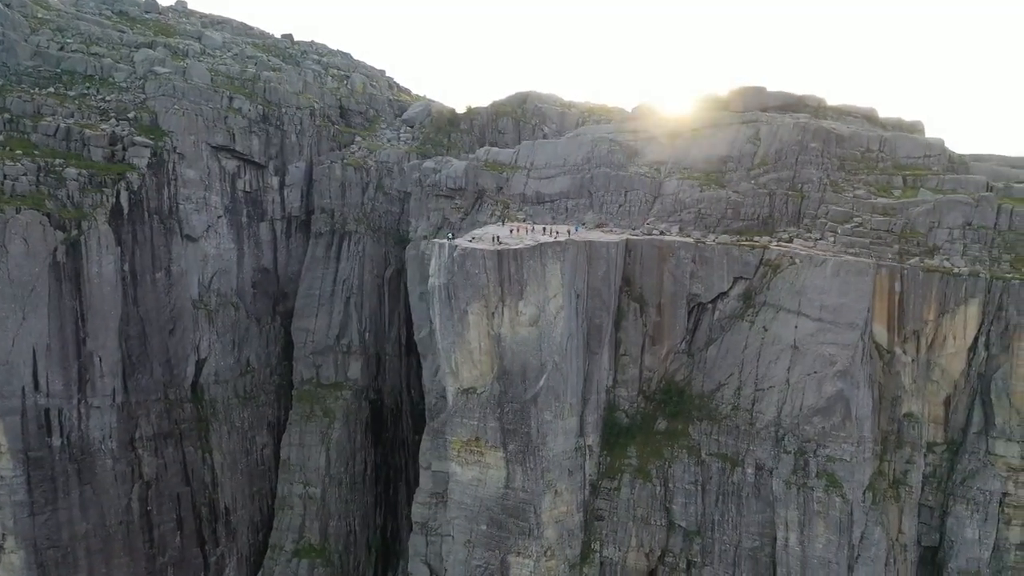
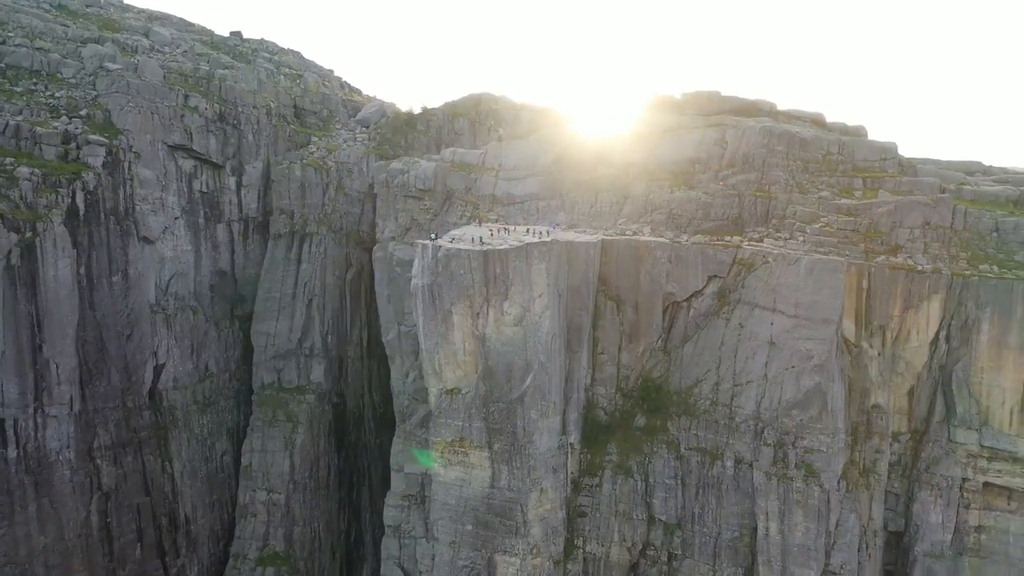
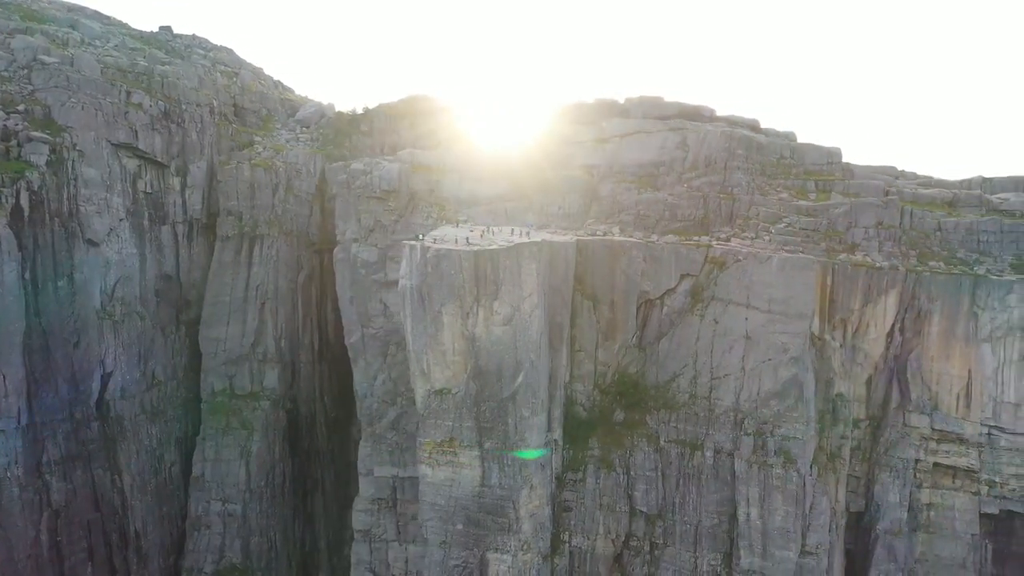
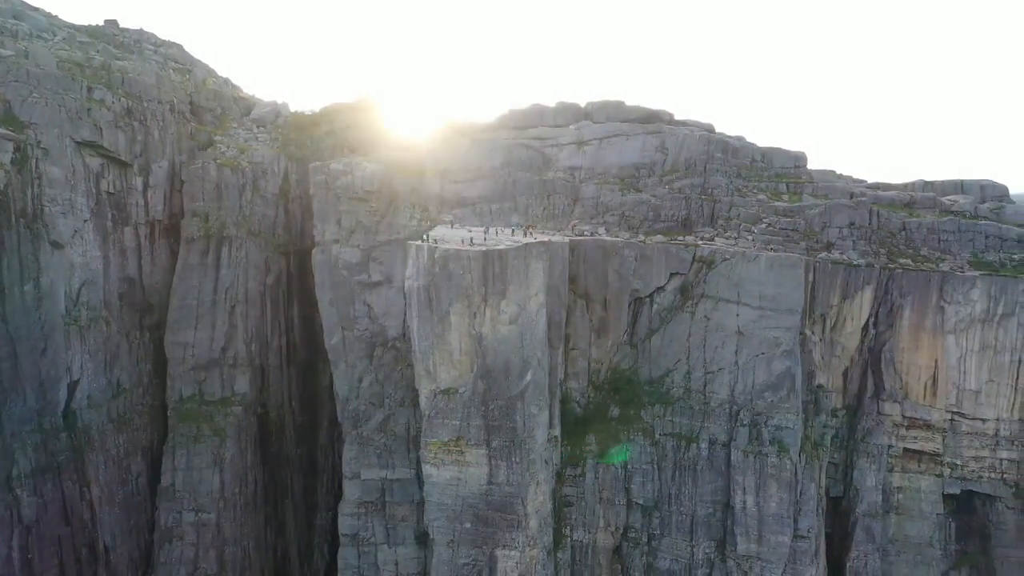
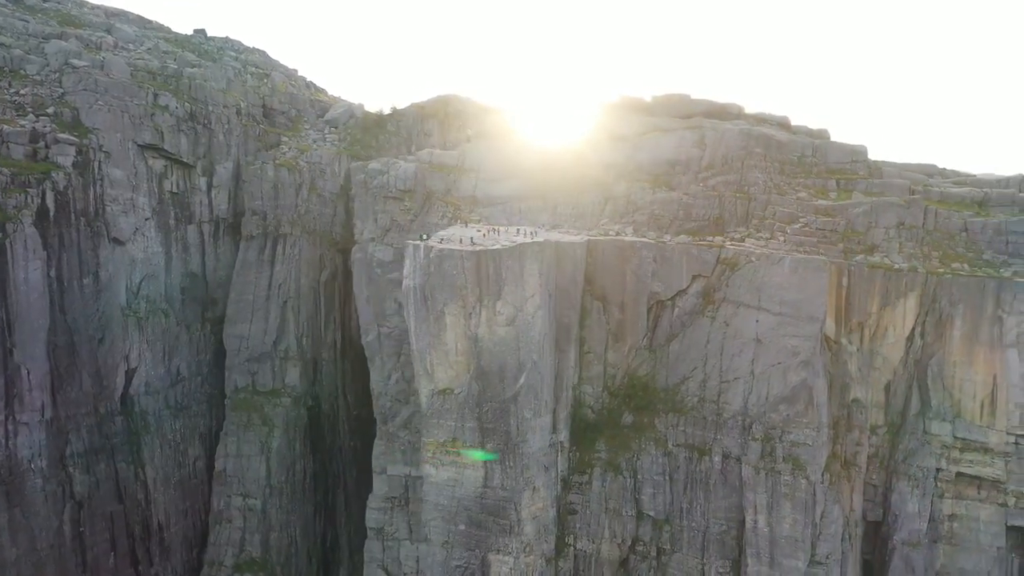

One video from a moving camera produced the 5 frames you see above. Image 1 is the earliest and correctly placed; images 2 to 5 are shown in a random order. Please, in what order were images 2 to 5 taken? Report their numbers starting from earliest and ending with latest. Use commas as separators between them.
2, 5, 3, 4
